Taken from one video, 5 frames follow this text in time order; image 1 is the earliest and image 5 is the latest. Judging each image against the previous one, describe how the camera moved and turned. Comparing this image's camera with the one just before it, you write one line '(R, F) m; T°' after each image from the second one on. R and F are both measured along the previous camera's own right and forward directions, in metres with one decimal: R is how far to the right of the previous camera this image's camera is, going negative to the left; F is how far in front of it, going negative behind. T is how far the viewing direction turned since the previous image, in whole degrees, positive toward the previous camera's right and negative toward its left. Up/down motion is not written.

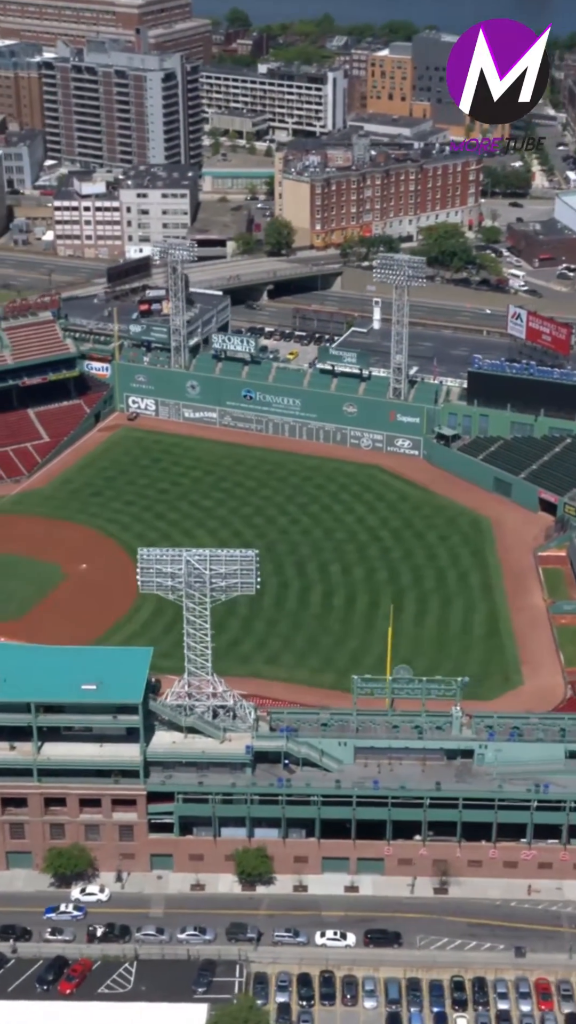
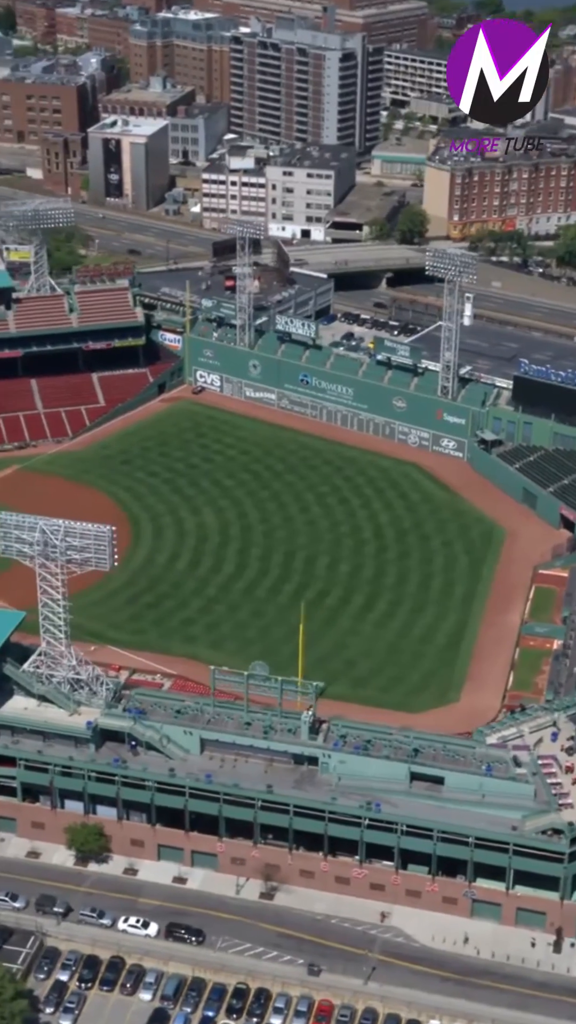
(+21.3, +3.6) m; -12°
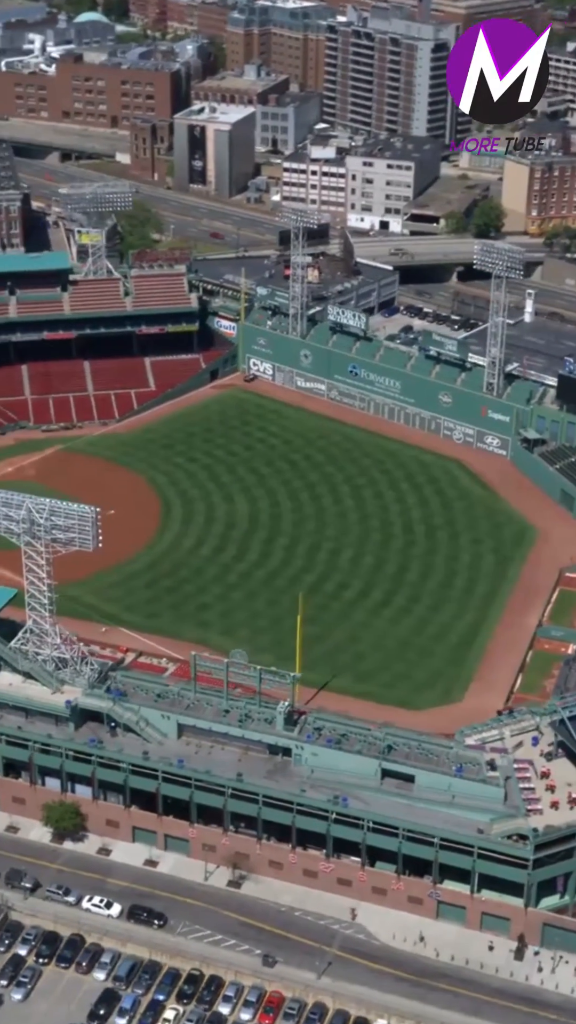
(+7.1, +0.6) m; -5°
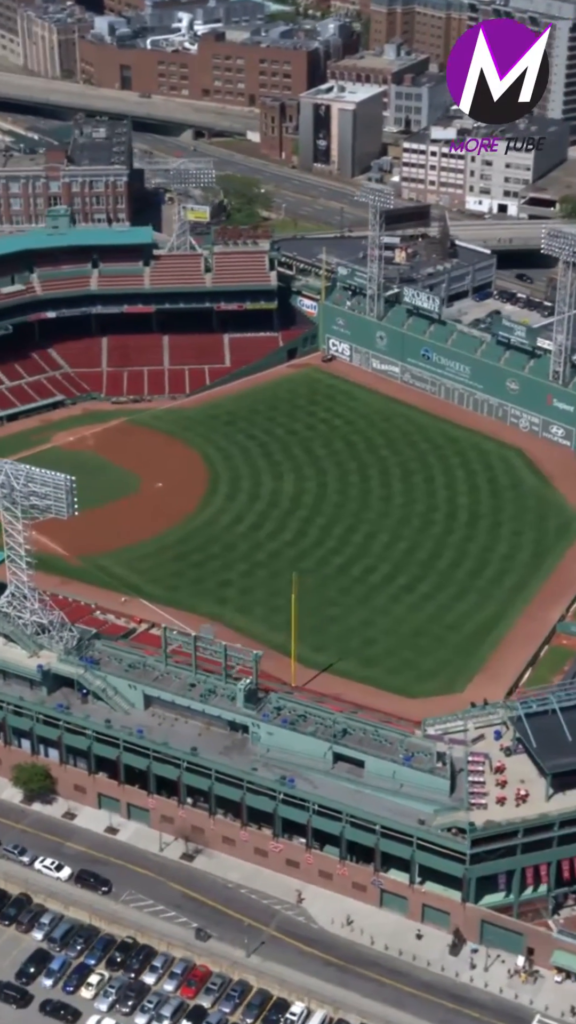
(+11.5, +1.0) m; -8°
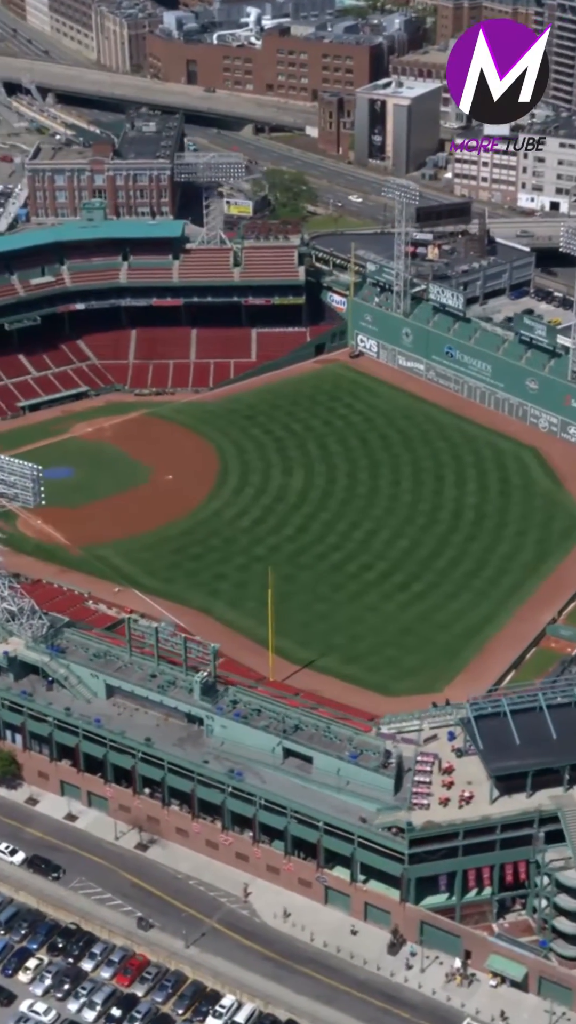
(+7.2, +0.3) m; -4°
